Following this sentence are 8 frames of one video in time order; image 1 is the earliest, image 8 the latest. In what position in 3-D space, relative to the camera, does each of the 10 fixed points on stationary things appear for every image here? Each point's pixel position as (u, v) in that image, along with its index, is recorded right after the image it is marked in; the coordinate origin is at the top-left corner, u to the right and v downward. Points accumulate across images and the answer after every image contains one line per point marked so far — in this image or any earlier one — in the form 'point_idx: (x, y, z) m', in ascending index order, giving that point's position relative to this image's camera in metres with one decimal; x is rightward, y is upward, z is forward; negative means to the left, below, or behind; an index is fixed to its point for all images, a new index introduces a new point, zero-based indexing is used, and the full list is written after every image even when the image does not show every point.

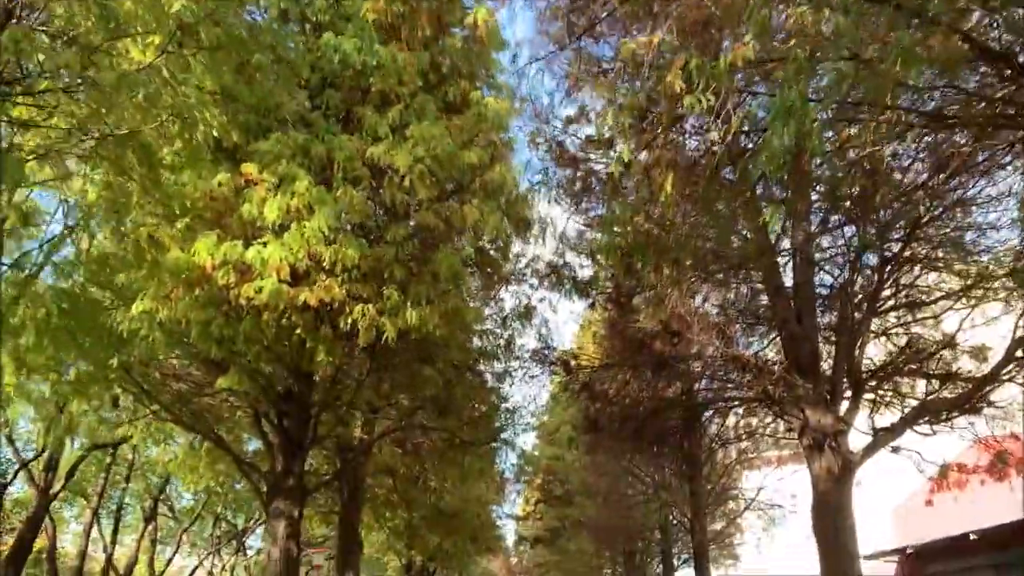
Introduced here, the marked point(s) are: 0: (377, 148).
0: (-1.3, +1.4, +8.7) m
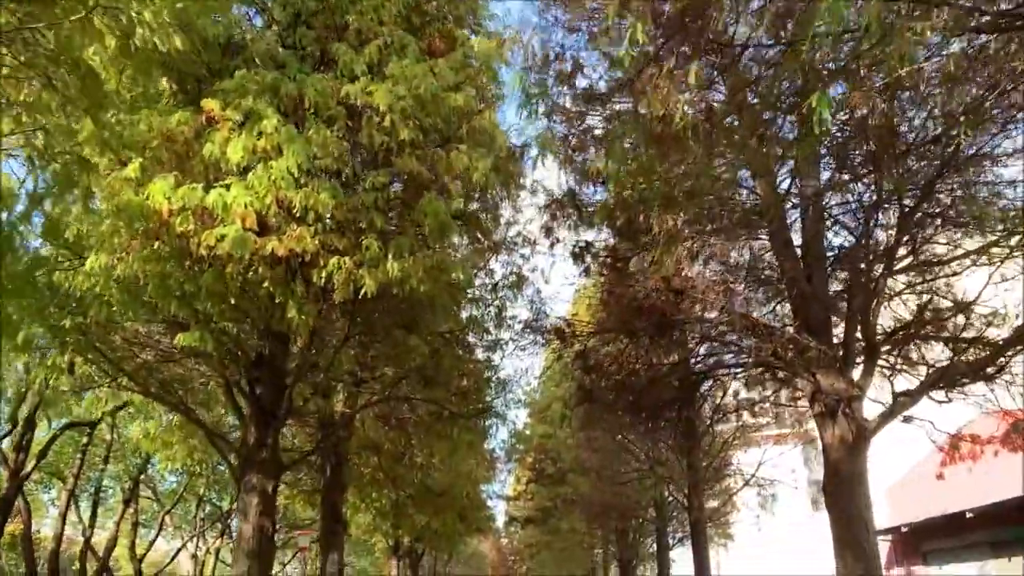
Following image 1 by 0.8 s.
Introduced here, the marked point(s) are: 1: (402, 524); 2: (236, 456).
0: (-1.4, +1.8, +7.9) m
1: (-2.2, -4.8, +17.8) m
2: (-2.8, -1.7, +9.0) m
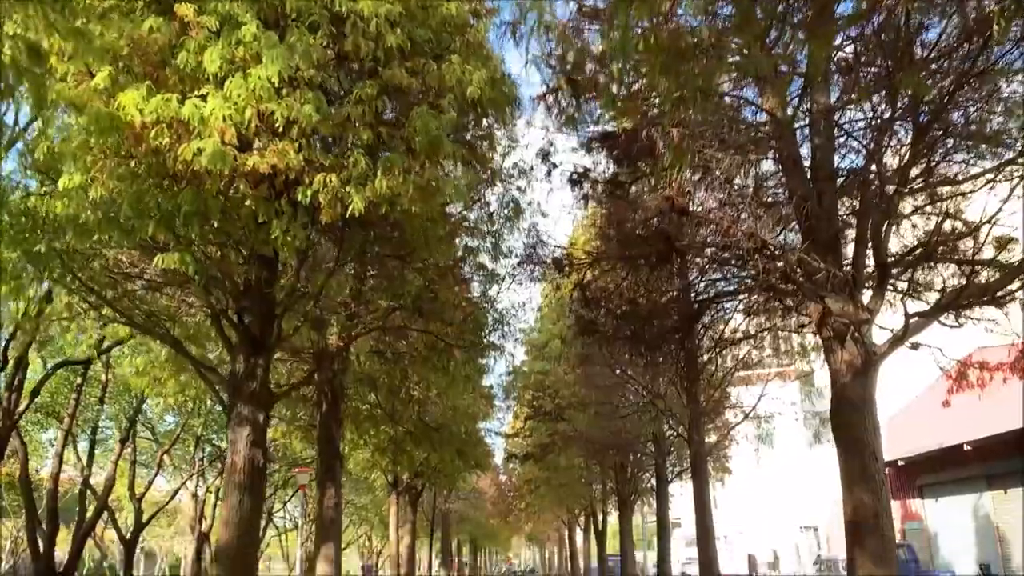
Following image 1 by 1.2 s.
0: (-1.5, +2.5, +7.5) m
1: (-2.3, -3.5, +17.7) m
2: (-2.8, -1.0, +8.7) m
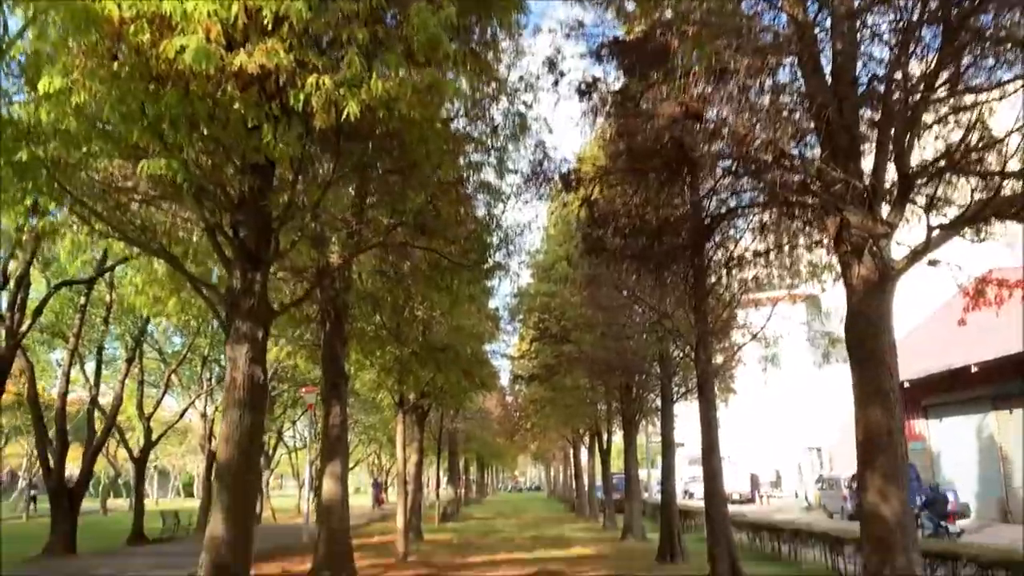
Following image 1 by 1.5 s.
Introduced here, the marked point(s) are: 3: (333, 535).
0: (-1.4, +3.2, +6.9) m
1: (-2.1, -1.8, +17.7) m
2: (-2.8, -0.1, +8.5) m
3: (-2.7, -3.8, +13.3) m
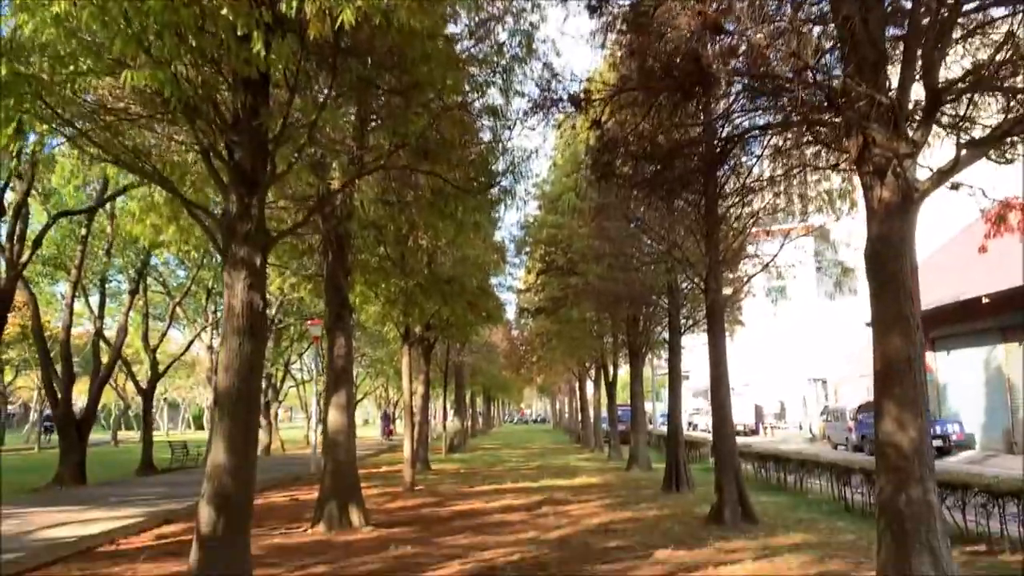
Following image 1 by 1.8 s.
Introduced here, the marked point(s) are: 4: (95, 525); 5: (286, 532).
0: (-1.4, +3.8, +6.4) m
1: (-2.0, -0.5, +17.5) m
2: (-2.7, +0.6, +8.2) m
3: (-2.6, -2.7, +13.3) m
4: (-6.1, -3.5, +13.0) m
5: (-3.4, -3.7, +13.2) m
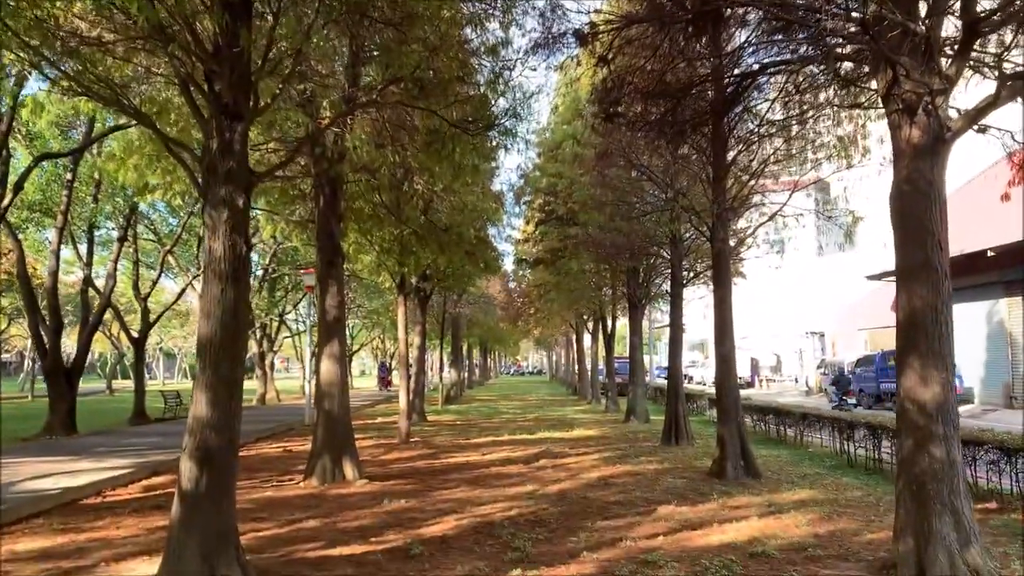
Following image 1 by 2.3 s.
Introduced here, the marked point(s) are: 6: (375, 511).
0: (-1.3, +4.2, +5.7) m
1: (-2.0, +0.5, +17.0) m
2: (-2.7, +1.1, +7.7) m
3: (-2.6, -1.9, +12.9) m
4: (-6.2, -2.7, +12.6) m
5: (-3.4, -2.9, +12.9) m
6: (-1.7, -2.7, +10.6) m
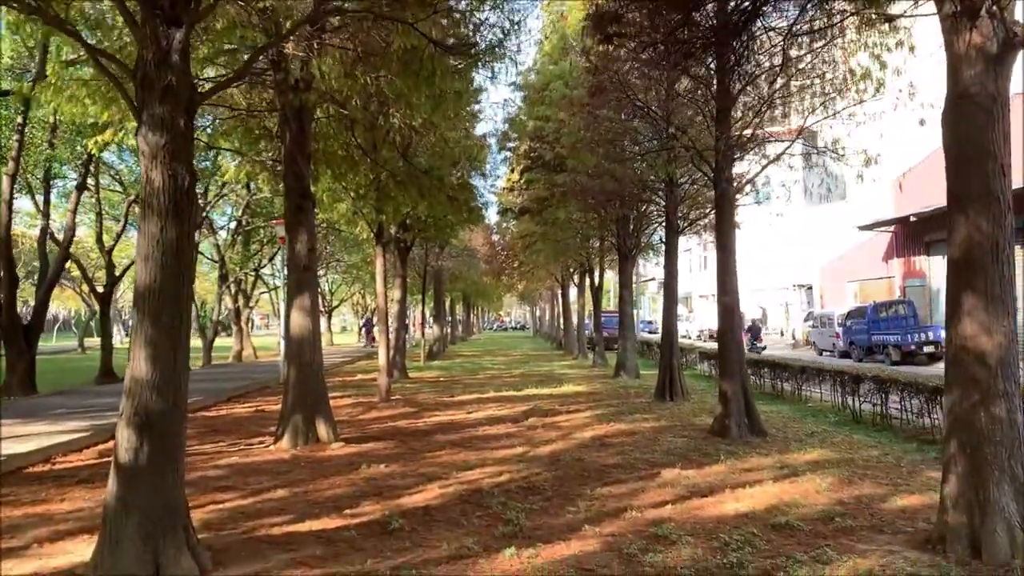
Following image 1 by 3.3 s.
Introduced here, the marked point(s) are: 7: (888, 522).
0: (-1.4, +4.5, +4.4) m
1: (-2.3, +1.5, +15.9) m
2: (-2.8, +1.5, +6.5) m
3: (-2.8, -1.2, +11.9) m
4: (-6.3, -2.0, +11.6) m
5: (-3.6, -2.2, +11.9) m
6: (-1.8, -2.1, +9.6) m
7: (+3.0, -1.9, +7.1) m
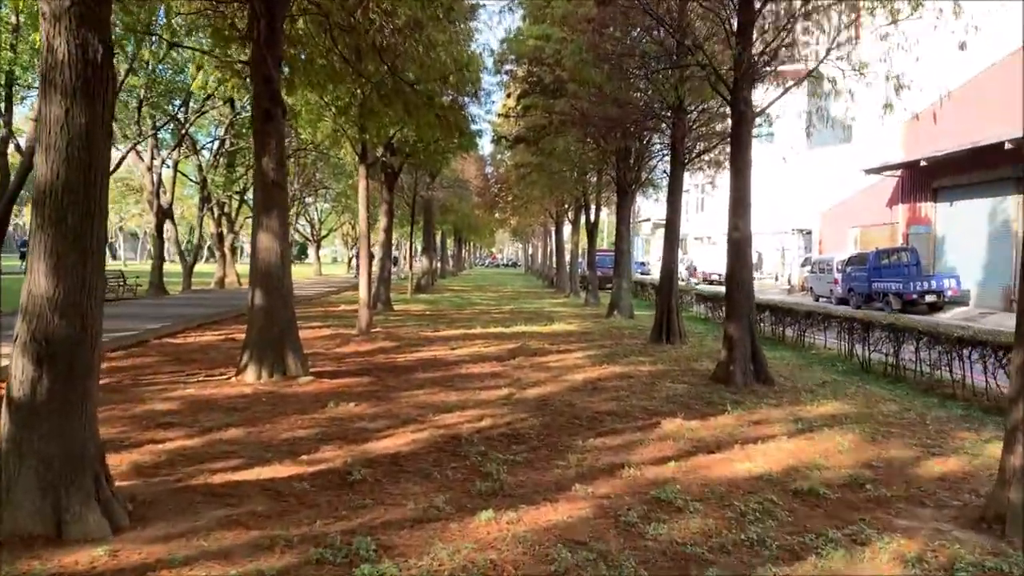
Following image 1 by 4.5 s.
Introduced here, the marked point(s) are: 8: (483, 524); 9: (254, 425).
0: (-1.3, +4.9, +2.9) m
1: (-2.4, +2.7, +14.6) m
2: (-2.8, +2.1, +5.2) m
3: (-3.0, -0.2, +10.8) m
4: (-6.5, -0.9, +10.5) m
5: (-3.8, -1.1, +10.9) m
6: (-1.9, -1.3, +8.6) m
7: (+2.9, -1.4, +6.1) m
8: (-0.2, -1.4, +5.3) m
9: (-2.4, -1.3, +8.2) m
